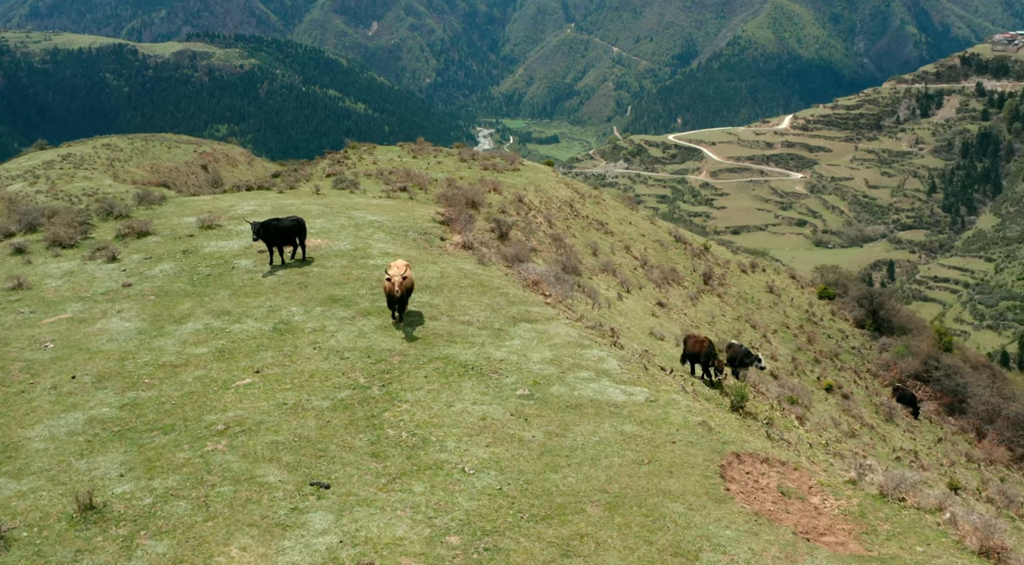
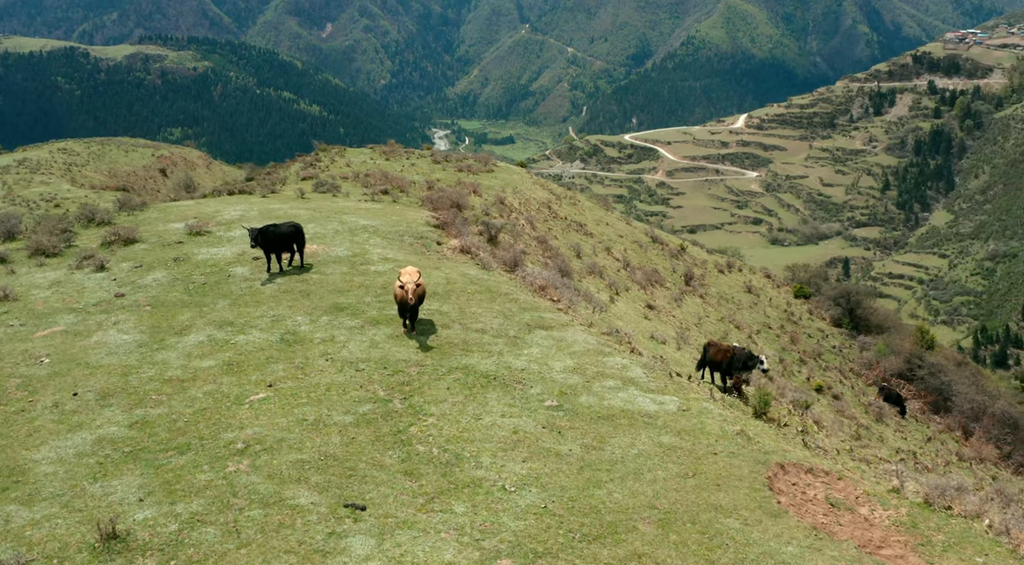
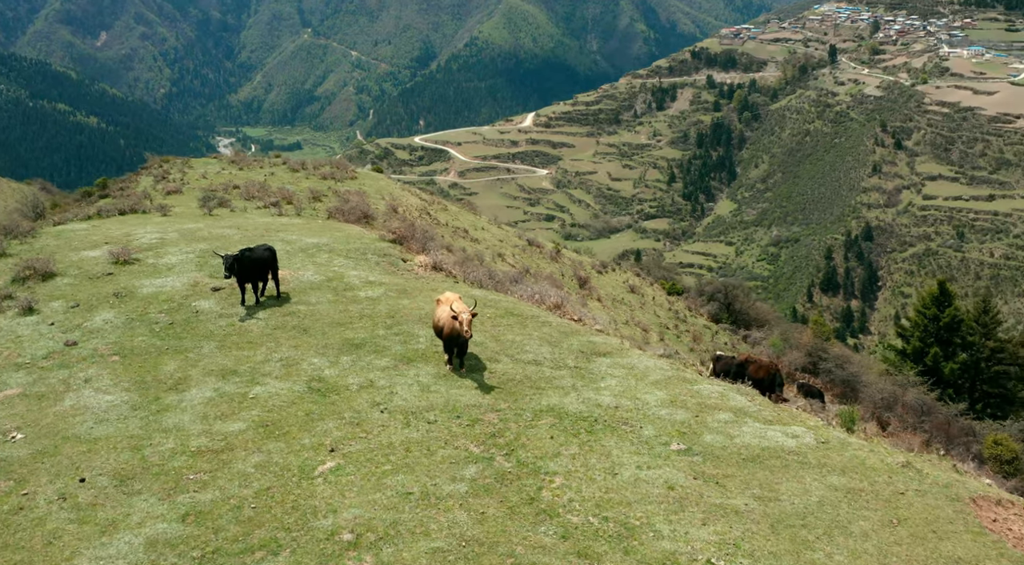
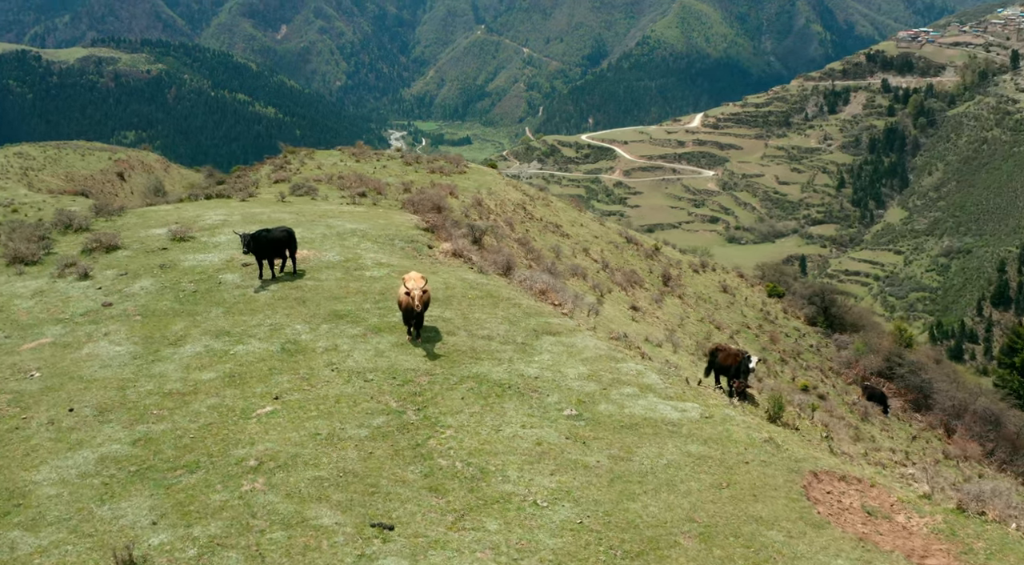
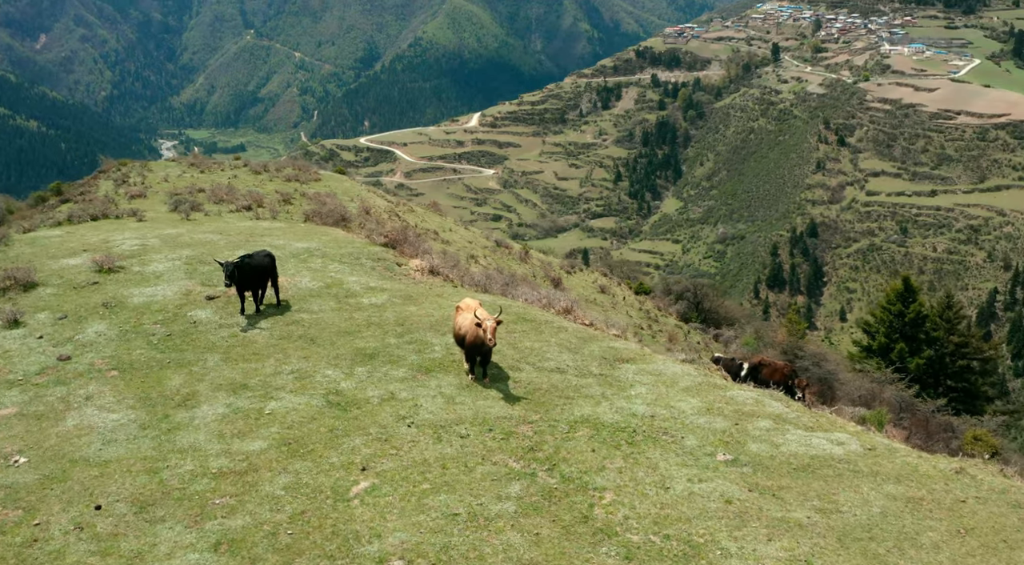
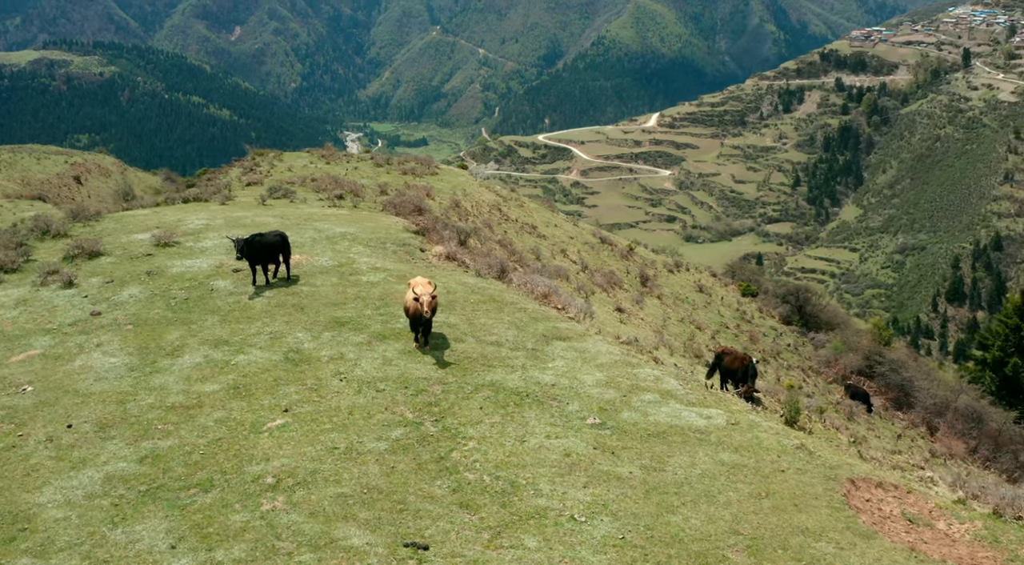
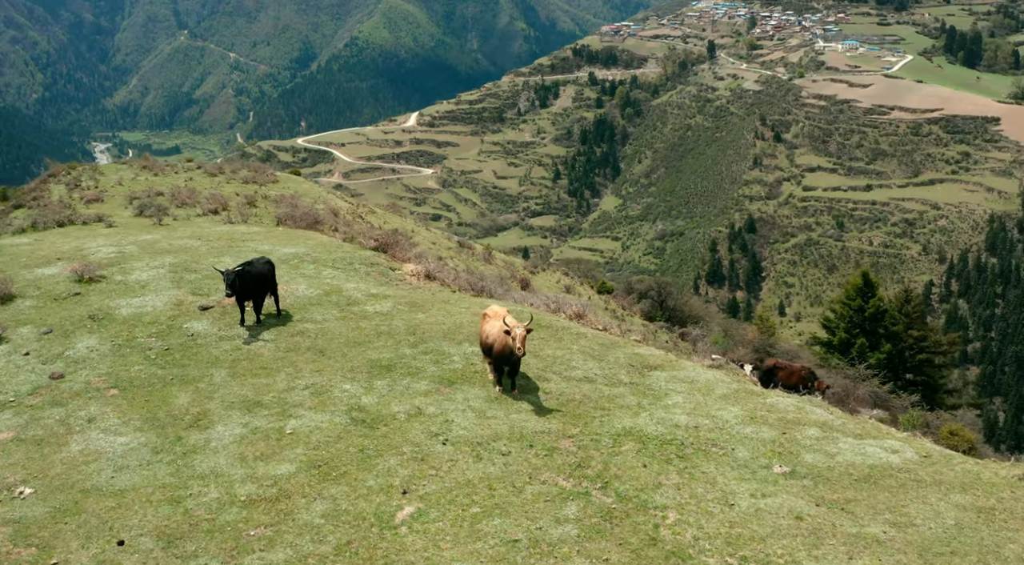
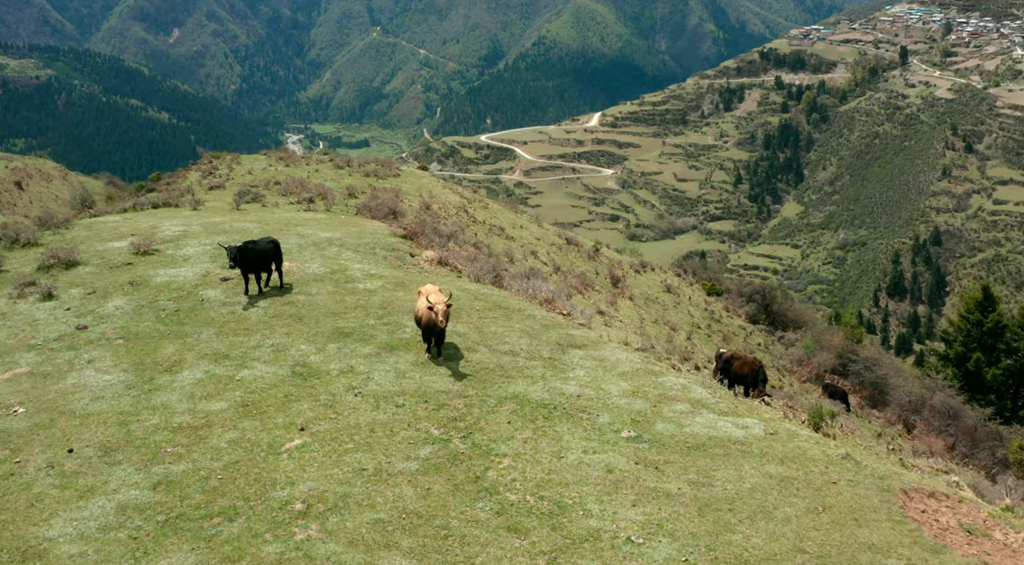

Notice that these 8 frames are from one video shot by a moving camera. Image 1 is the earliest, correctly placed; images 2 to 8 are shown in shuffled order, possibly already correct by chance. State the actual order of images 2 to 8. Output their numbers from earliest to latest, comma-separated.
2, 4, 6, 8, 3, 5, 7
